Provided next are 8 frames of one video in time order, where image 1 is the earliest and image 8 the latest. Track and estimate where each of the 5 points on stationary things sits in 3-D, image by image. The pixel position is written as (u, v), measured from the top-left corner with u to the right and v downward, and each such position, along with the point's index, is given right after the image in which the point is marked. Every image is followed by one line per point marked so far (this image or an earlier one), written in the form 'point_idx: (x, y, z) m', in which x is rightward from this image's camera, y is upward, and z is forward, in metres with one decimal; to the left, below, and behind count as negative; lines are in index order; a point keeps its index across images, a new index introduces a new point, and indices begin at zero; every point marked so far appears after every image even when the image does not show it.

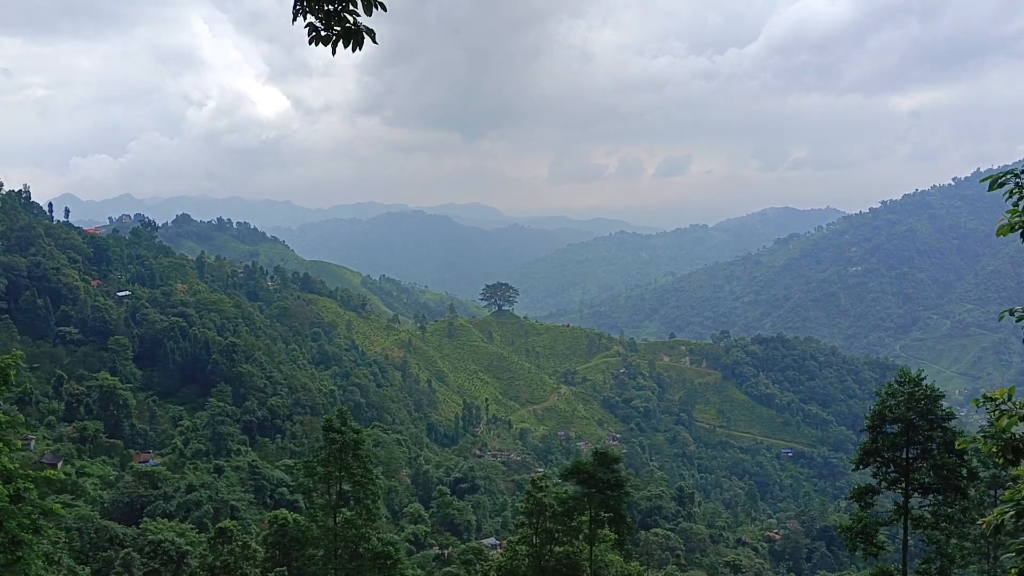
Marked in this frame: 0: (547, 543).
0: (+1.0, -7.1, +18.0) m
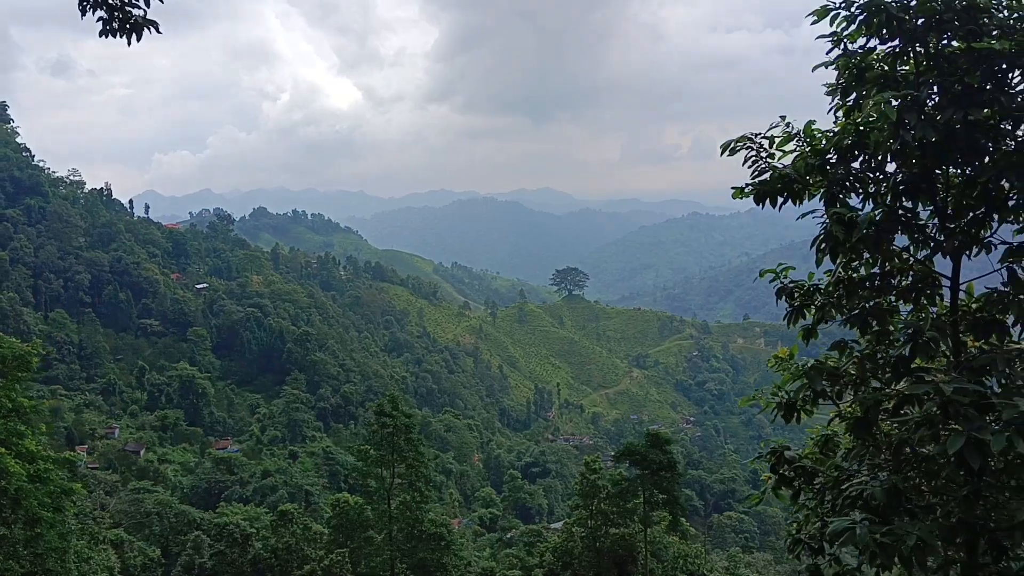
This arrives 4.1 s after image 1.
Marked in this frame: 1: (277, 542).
0: (+2.5, -6.4, +17.2) m
1: (-7.2, -7.7, +19.5) m
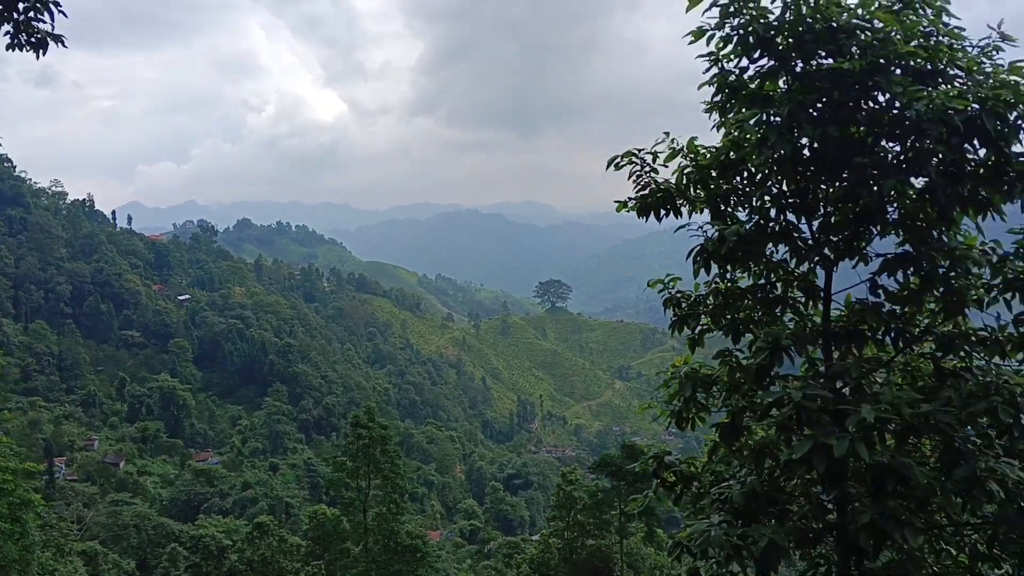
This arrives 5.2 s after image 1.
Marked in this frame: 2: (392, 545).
0: (+1.8, -6.8, +17.5) m
1: (-8.0, -8.1, +19.6) m
2: (-3.4, -7.2, +17.9) m
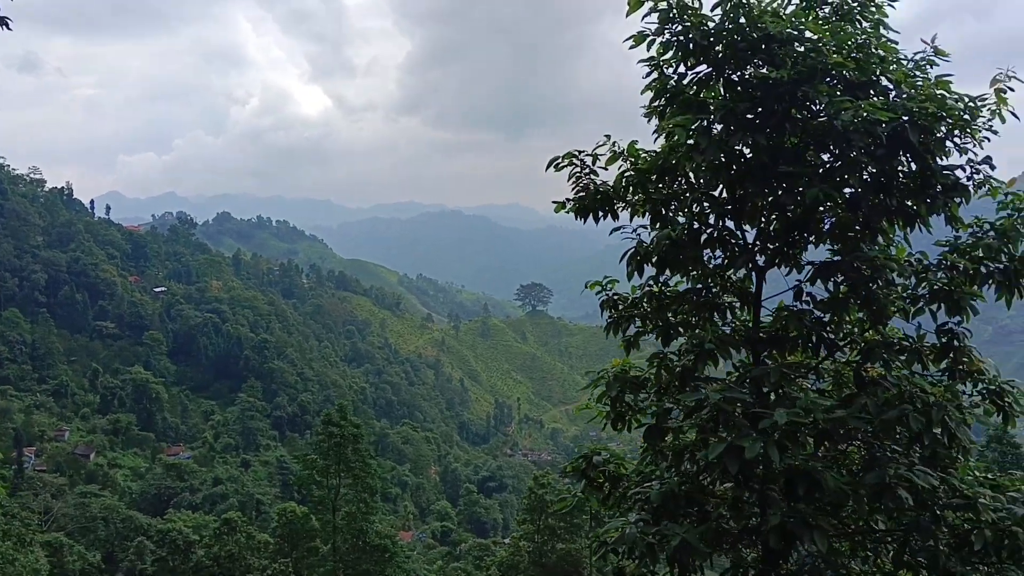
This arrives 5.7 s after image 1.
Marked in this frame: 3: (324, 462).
0: (+1.0, -6.9, +17.6) m
1: (-8.9, -8.0, +19.5) m
2: (-4.2, -7.2, +17.9) m
3: (-5.2, -4.8, +17.7) m
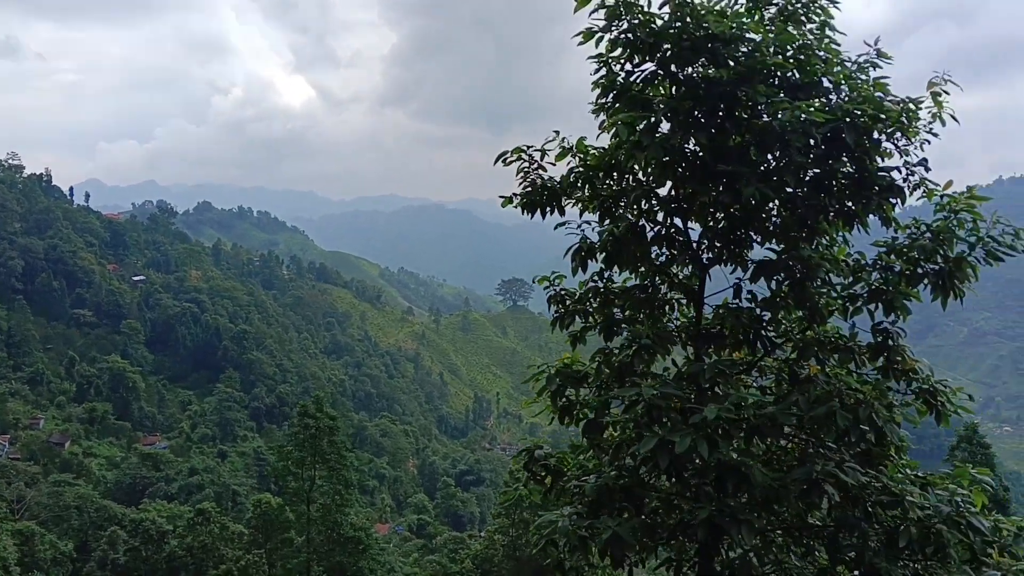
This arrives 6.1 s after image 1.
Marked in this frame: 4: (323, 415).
0: (+0.2, -6.9, +18.0) m
1: (-9.7, -7.7, +19.6) m
2: (-5.0, -7.0, +18.1) m
3: (-5.9, -4.6, +17.9) m
4: (-5.2, -3.6, +17.7) m
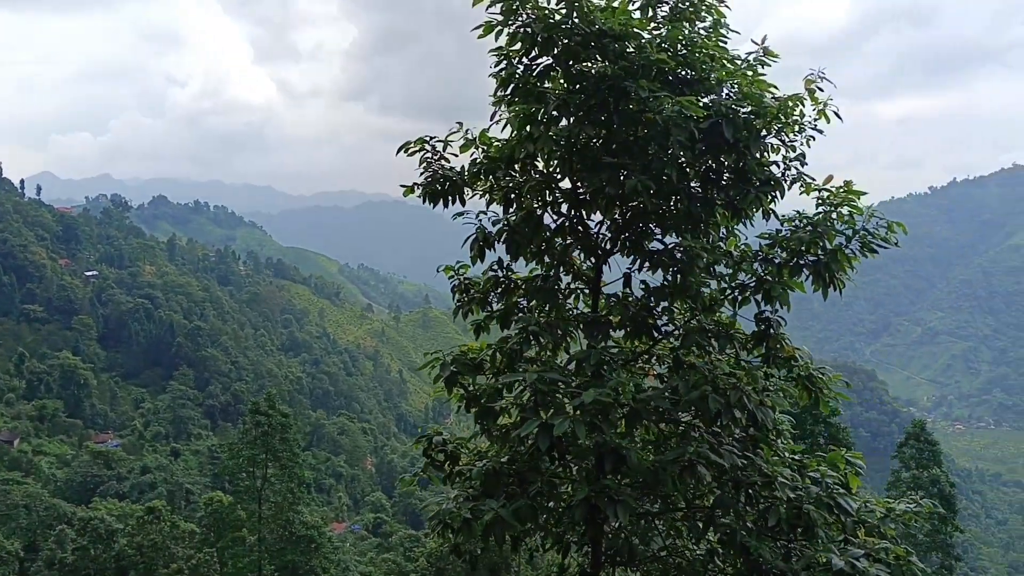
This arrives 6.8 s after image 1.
0: (-1.2, -6.9, +18.3) m
1: (-11.2, -7.6, +19.5) m
2: (-6.4, -7.0, +18.1) m
3: (-7.3, -4.6, +17.9) m
4: (-6.5, -3.5, +17.7) m
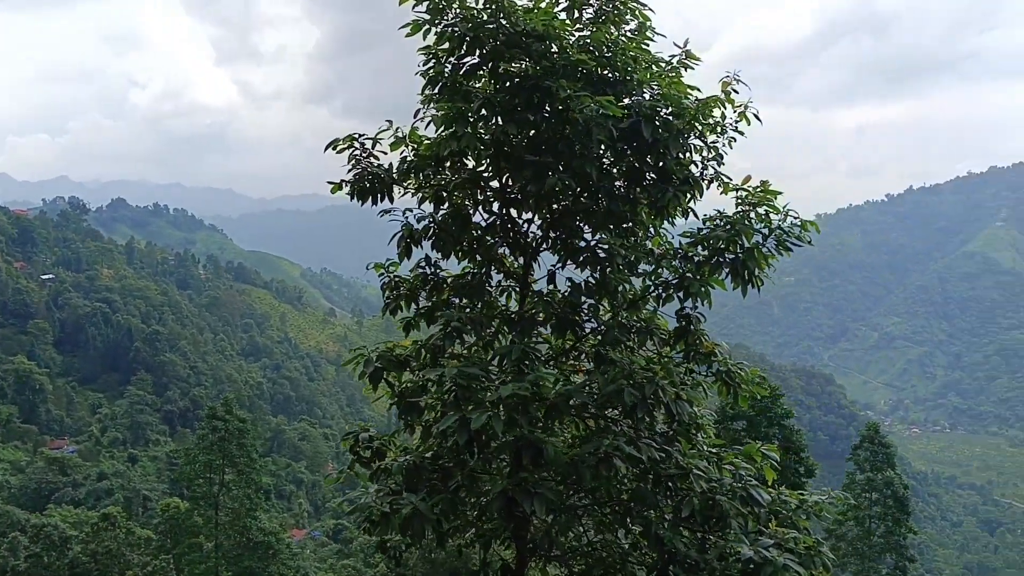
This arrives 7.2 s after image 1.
0: (-2.4, -7.0, +18.4) m
1: (-12.4, -7.7, +19.2) m
2: (-7.6, -7.1, +18.1) m
3: (-8.5, -4.7, +17.8) m
4: (-7.7, -3.6, +17.7) m
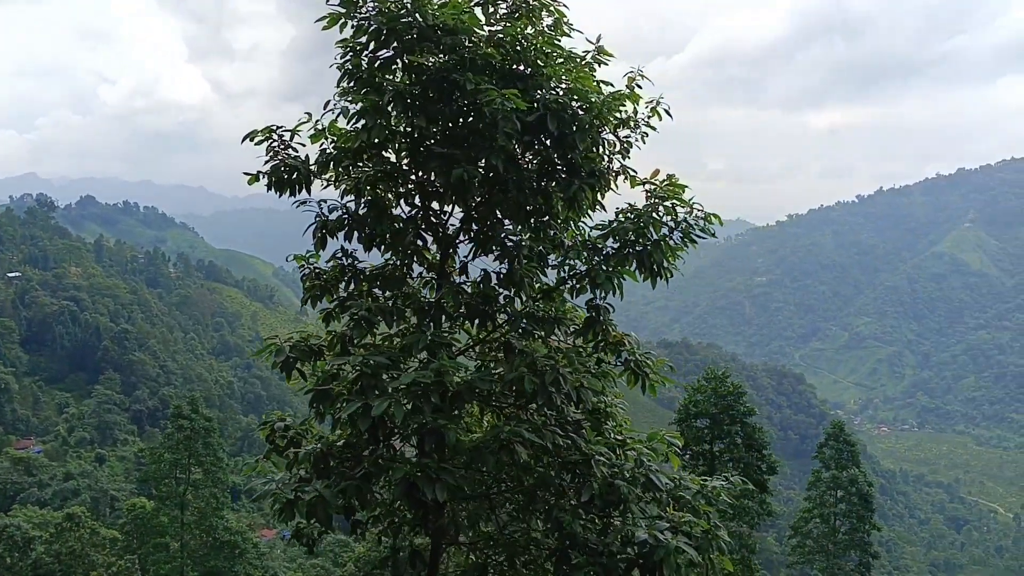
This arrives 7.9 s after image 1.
0: (-3.4, -7.0, +18.6) m
1: (-13.4, -7.7, +19.1) m
2: (-8.6, -7.1, +18.1) m
3: (-9.4, -4.7, +17.8) m
4: (-8.7, -3.6, +17.7) m
